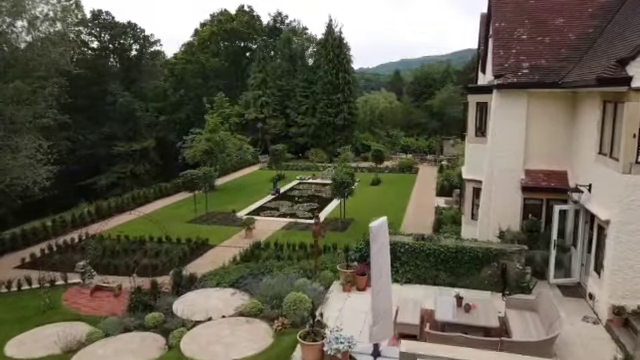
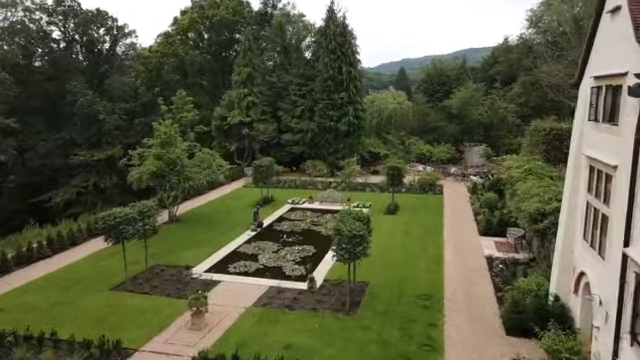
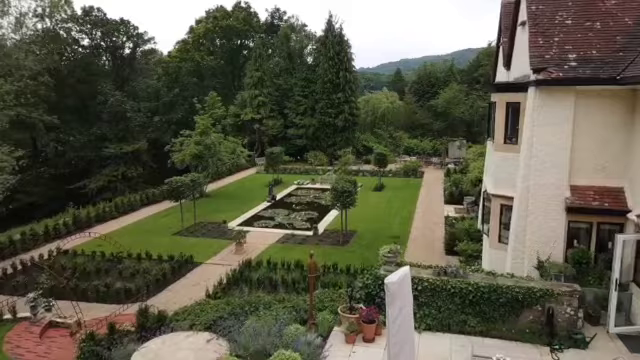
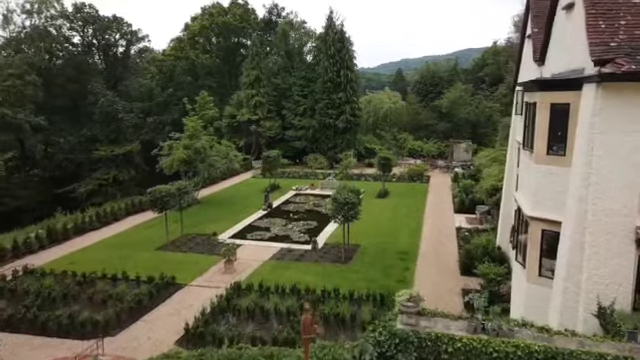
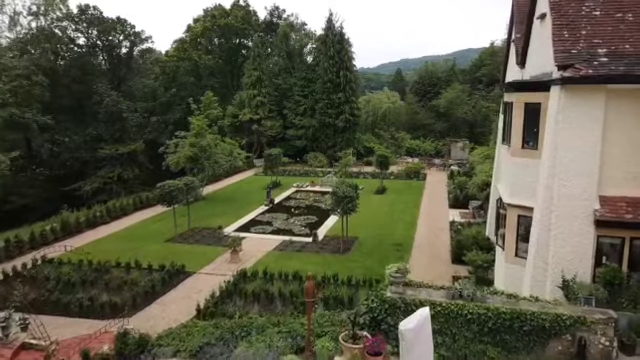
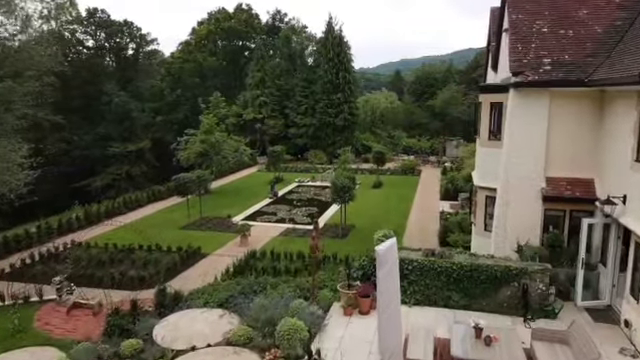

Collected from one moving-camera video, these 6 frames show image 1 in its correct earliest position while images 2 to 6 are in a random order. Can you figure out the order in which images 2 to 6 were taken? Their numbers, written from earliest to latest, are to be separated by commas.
6, 3, 5, 4, 2
